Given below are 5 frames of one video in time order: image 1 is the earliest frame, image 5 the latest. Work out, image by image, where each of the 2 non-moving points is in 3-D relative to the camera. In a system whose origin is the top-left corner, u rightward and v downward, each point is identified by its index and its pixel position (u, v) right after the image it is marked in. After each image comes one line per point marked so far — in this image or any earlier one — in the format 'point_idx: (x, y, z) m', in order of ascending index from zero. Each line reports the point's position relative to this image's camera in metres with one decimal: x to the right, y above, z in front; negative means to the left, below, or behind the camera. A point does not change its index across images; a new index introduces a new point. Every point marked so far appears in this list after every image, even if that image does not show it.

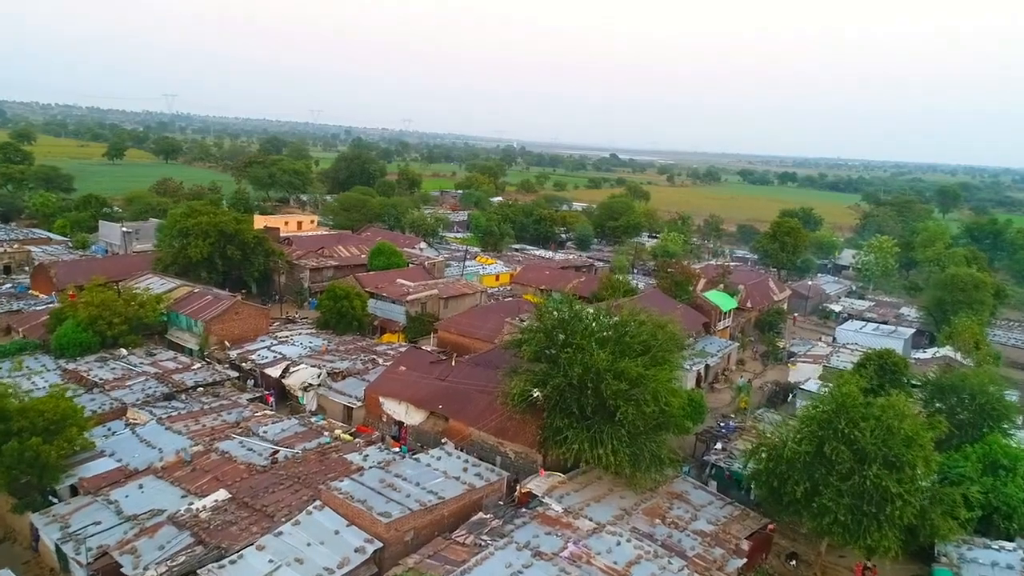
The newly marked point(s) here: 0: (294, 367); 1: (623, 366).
0: (-5.2, -1.9, +17.8) m
1: (+1.9, -1.3, +12.4) m
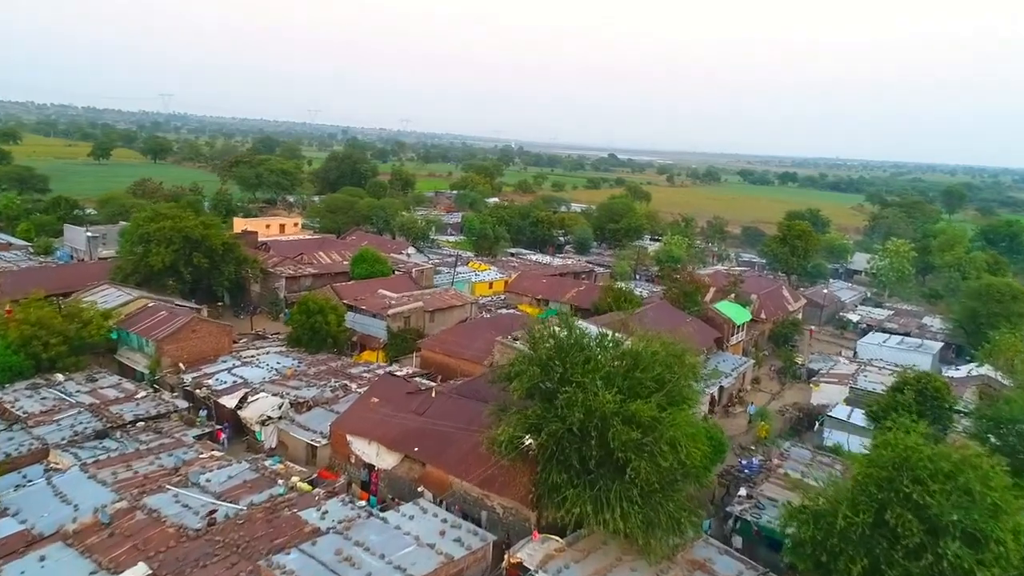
0: (-5.4, -2.3, +15.5) m
1: (+1.7, -1.7, +10.2) m
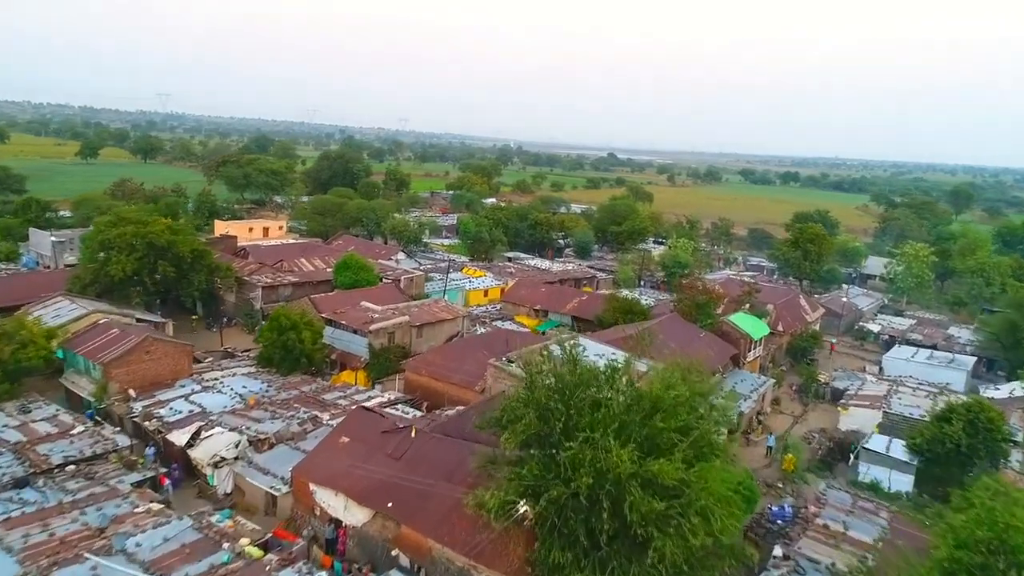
0: (-5.5, -2.6, +13.5) m
1: (+1.6, -2.0, +8.2) m
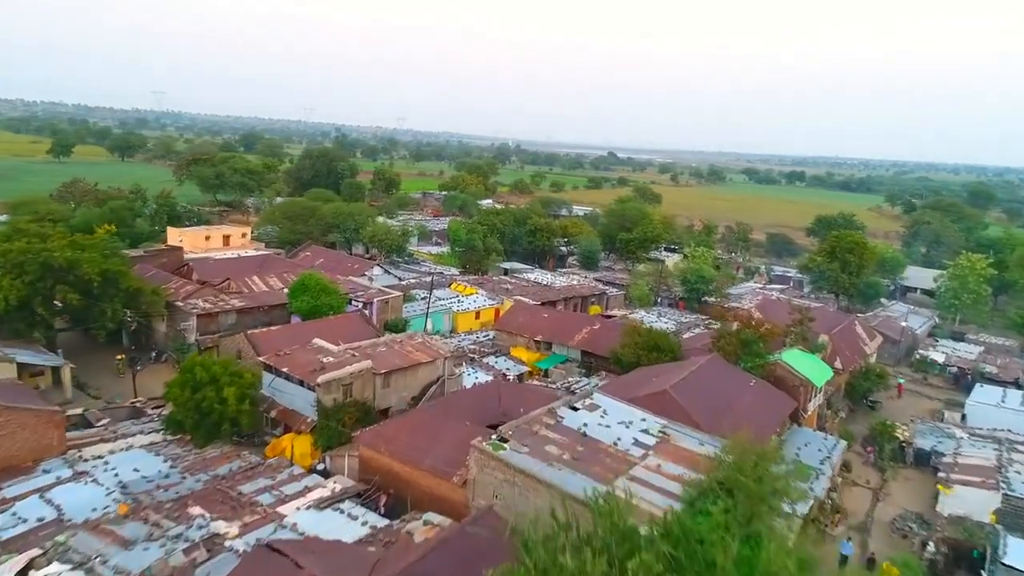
0: (-5.6, -3.3, +8.9) m
1: (+1.5, -2.7, +3.6) m
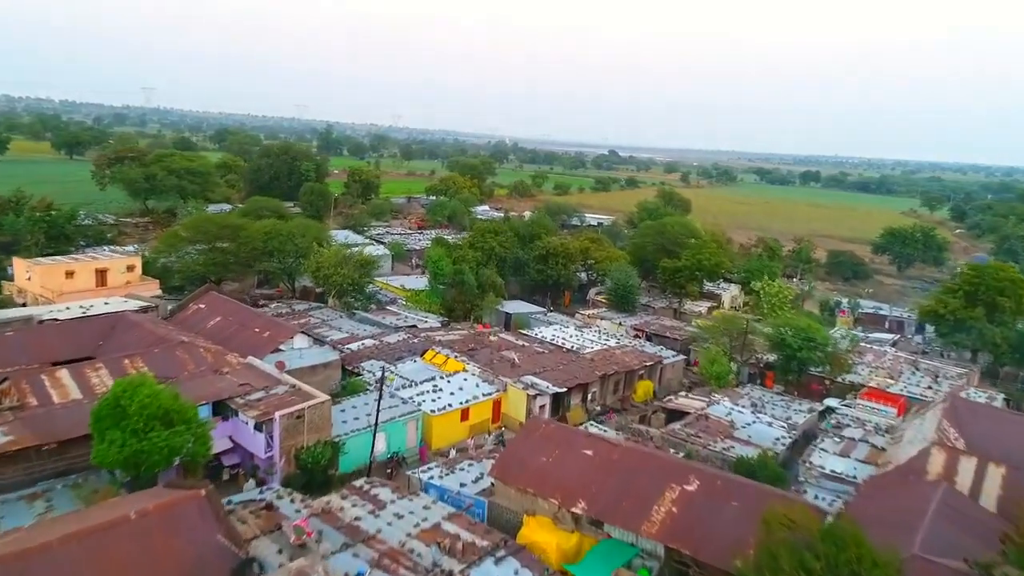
0: (-5.3, -5.1, -1.0) m
1: (+1.8, -4.5, -6.3) m
